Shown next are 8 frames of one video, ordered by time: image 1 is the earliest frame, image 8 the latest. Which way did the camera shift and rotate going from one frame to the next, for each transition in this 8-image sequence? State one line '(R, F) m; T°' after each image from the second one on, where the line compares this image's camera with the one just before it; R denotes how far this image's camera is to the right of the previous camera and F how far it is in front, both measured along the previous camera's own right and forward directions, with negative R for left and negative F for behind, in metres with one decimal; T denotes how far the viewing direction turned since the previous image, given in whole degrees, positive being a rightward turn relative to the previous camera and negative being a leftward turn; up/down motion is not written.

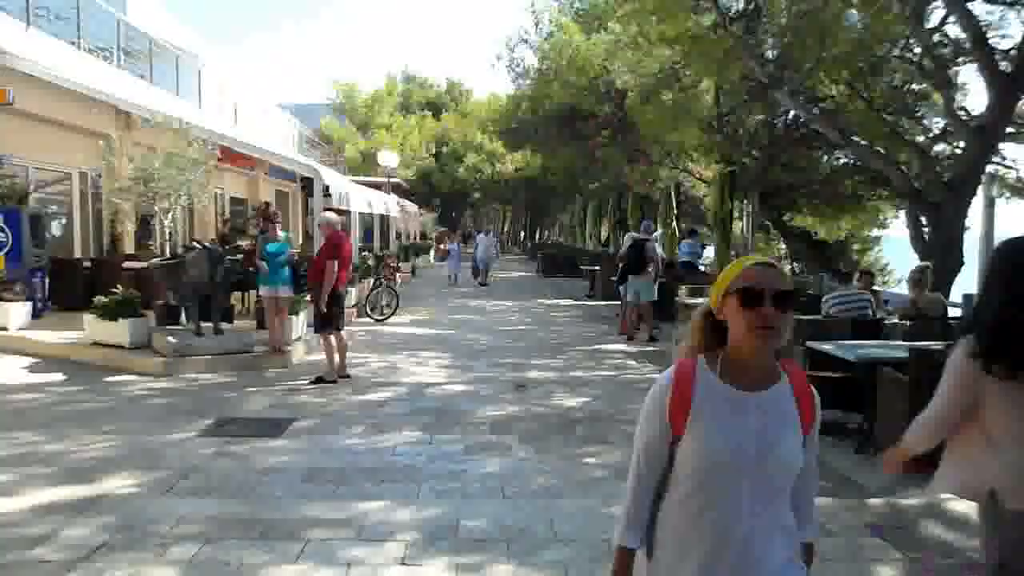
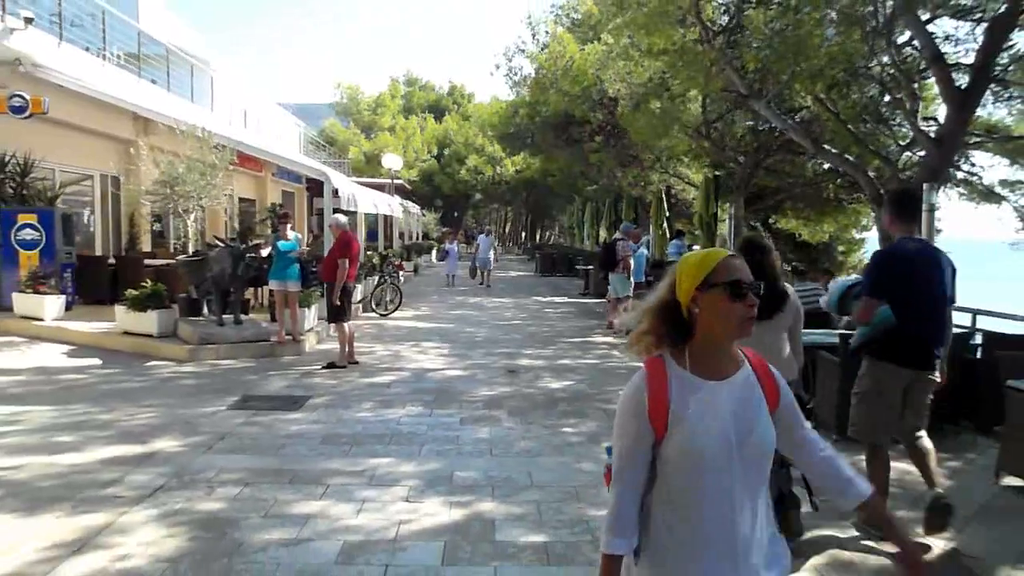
(+0.1, -1.0) m; 0°
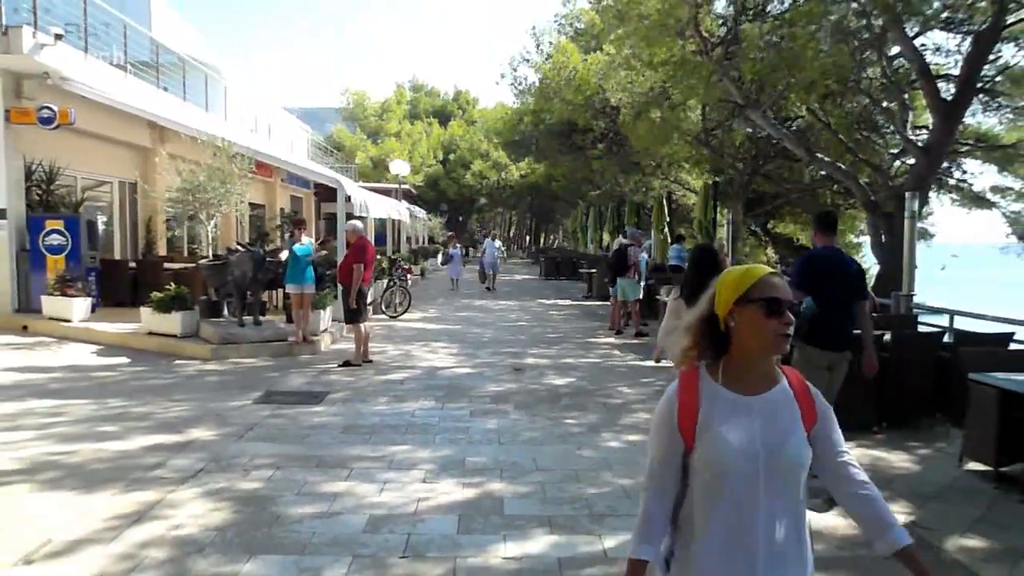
(0.0, -0.6) m; 0°
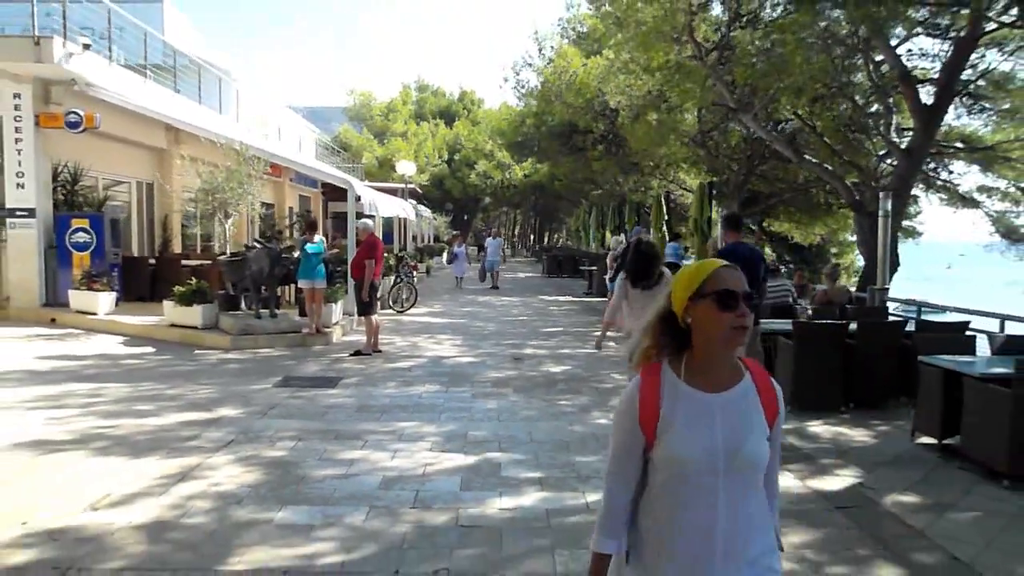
(+0.1, -0.7) m; 0°
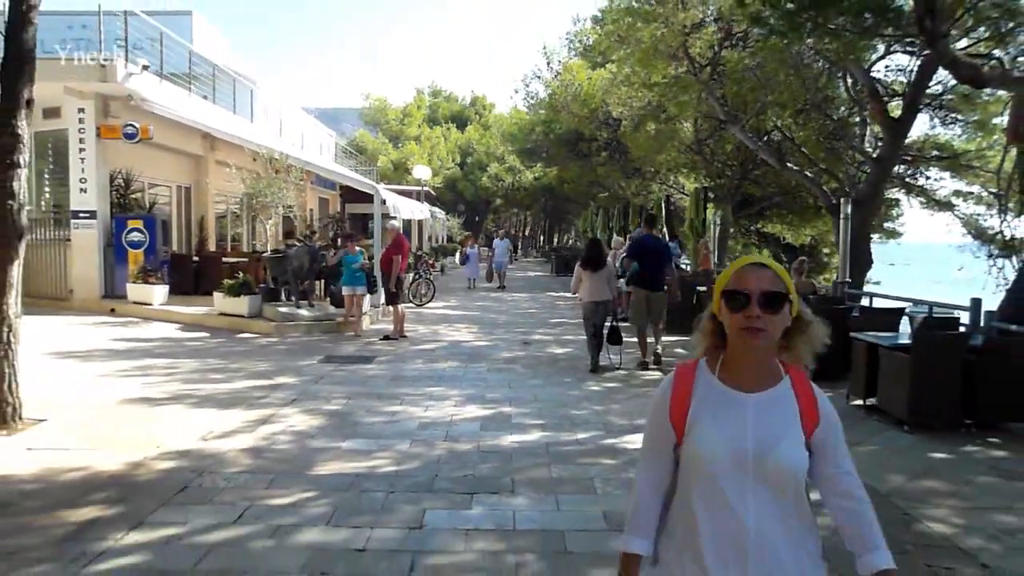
(0.0, -1.6) m; -1°
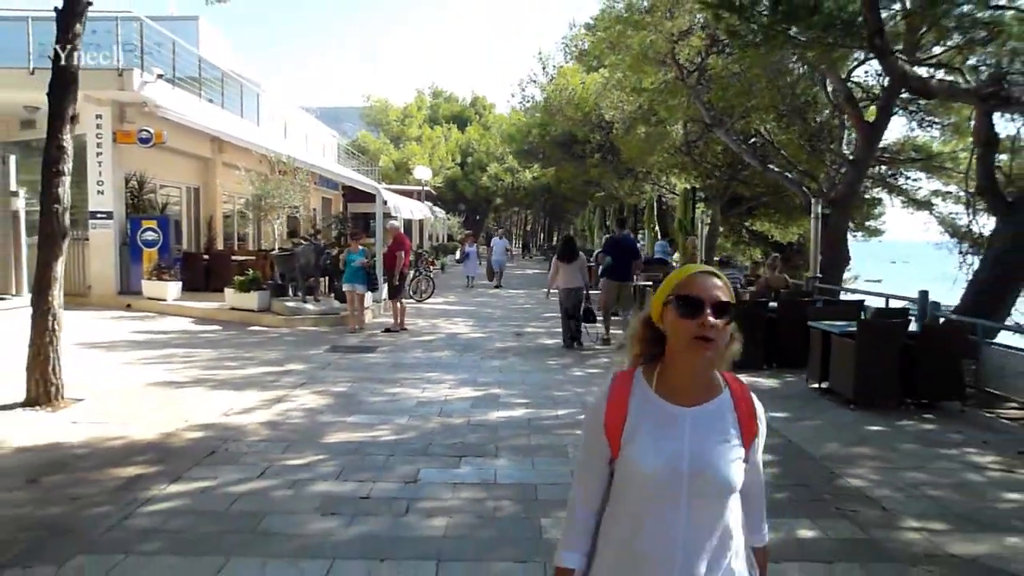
(+0.1, -0.9) m; 0°
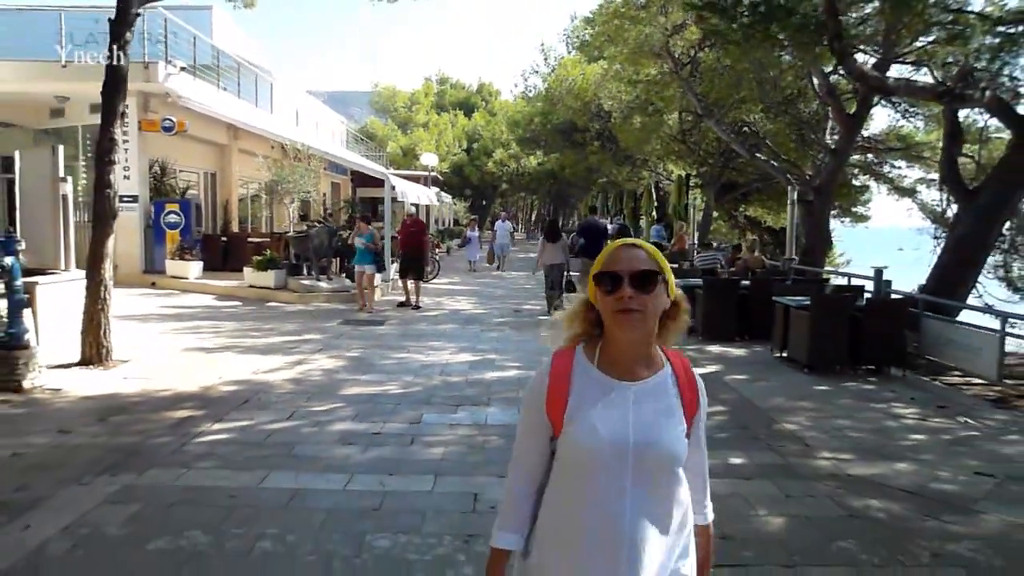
(+0.1, -1.1) m; 0°
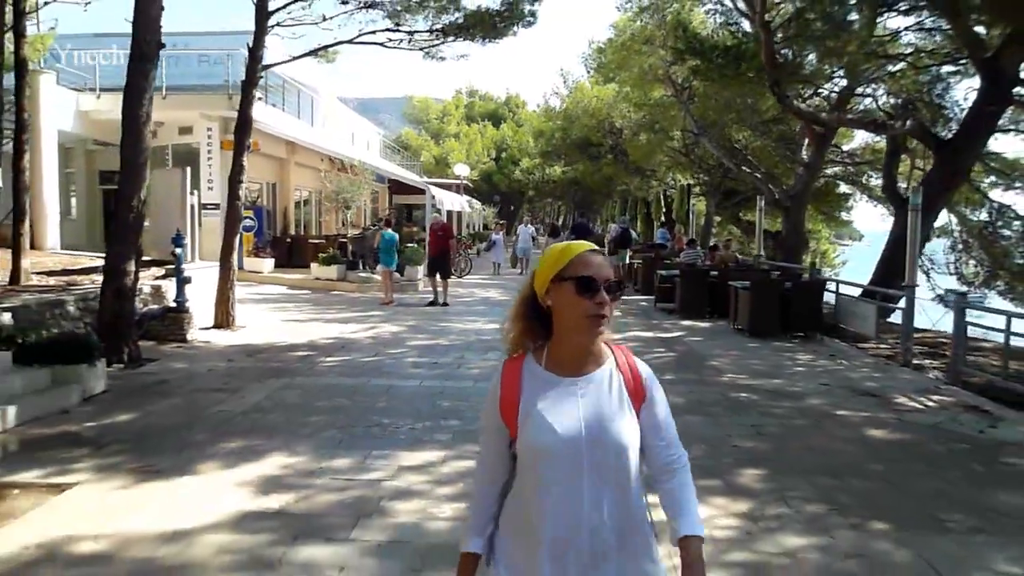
(+0.2, -3.2) m; -2°
